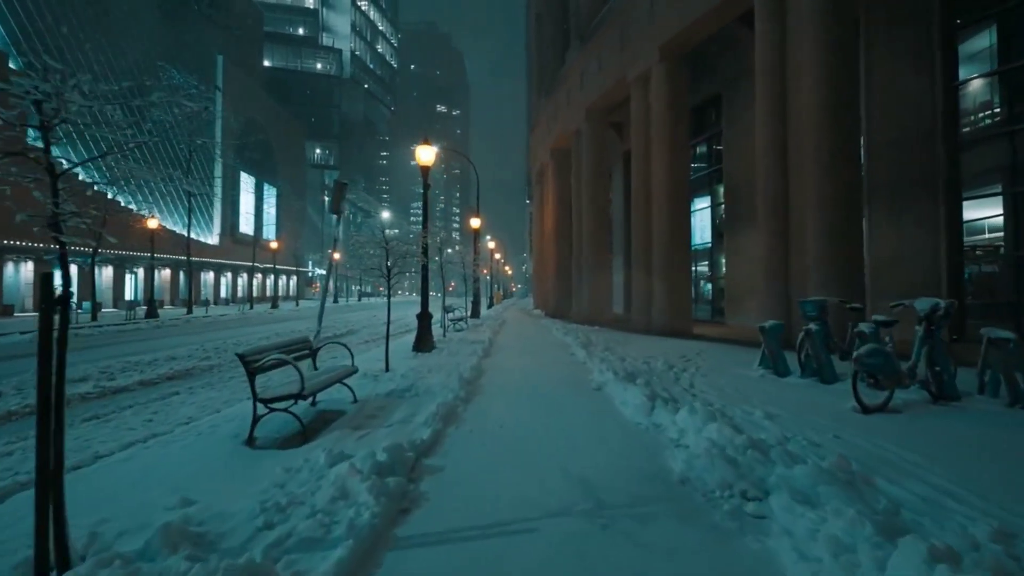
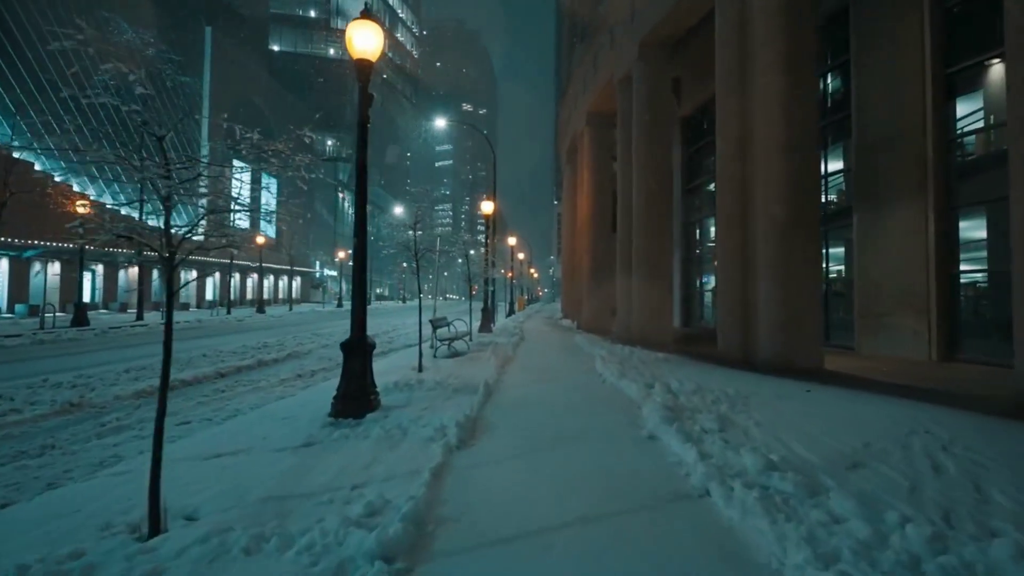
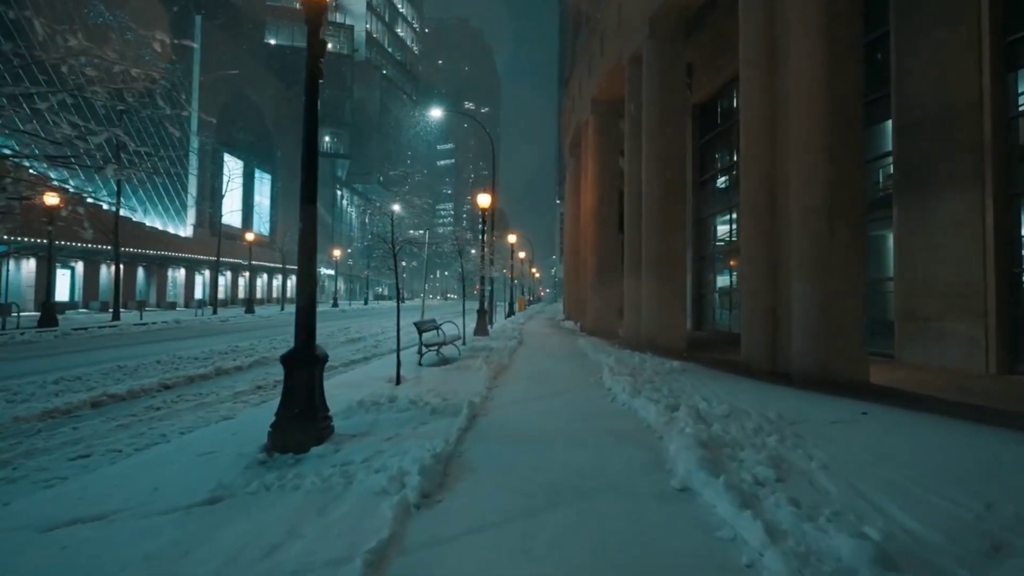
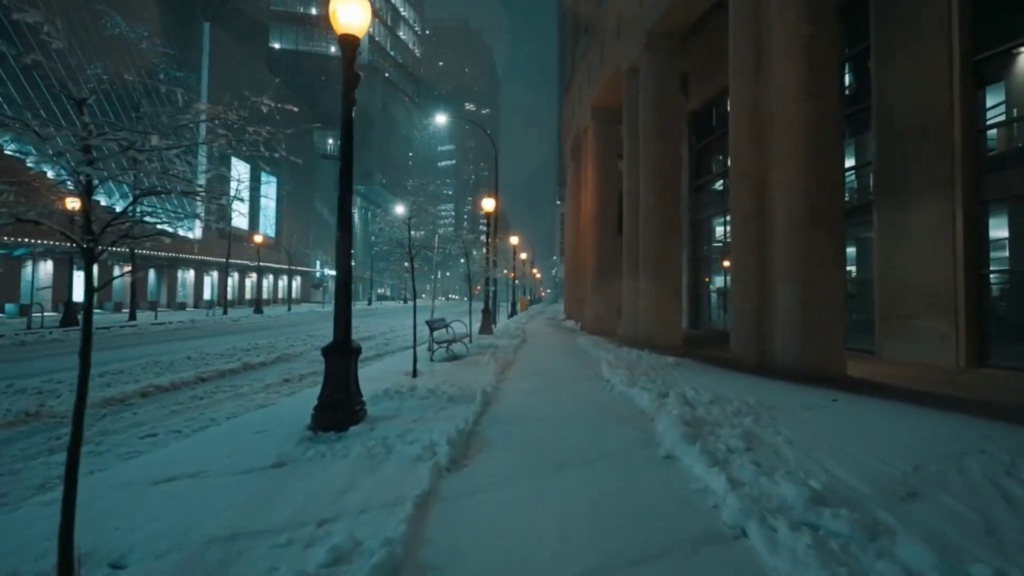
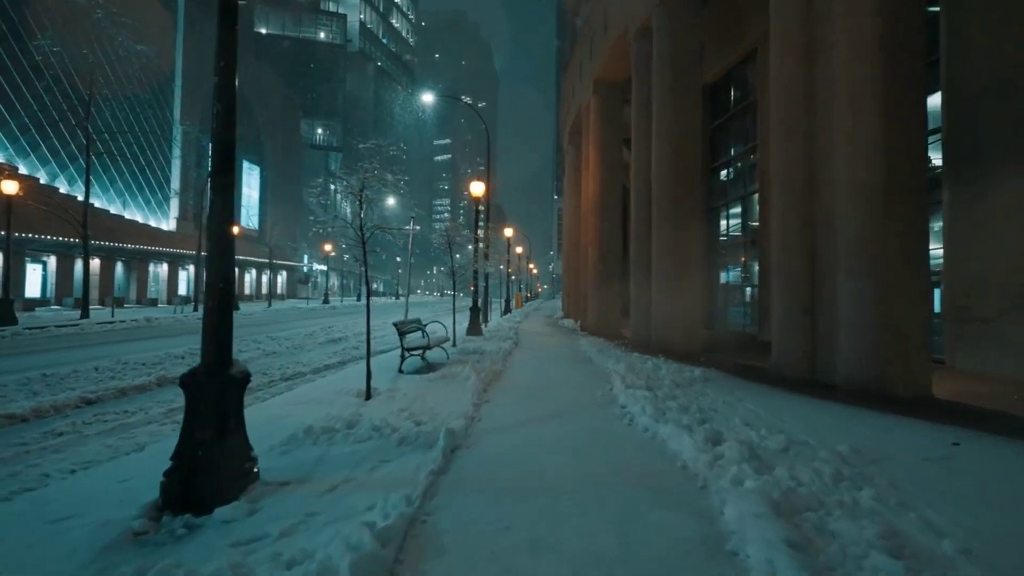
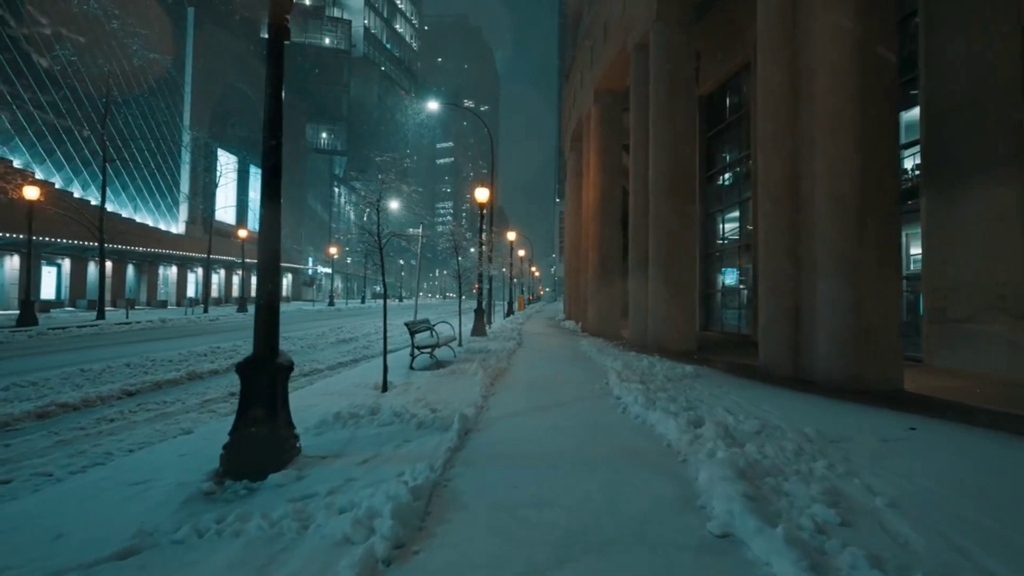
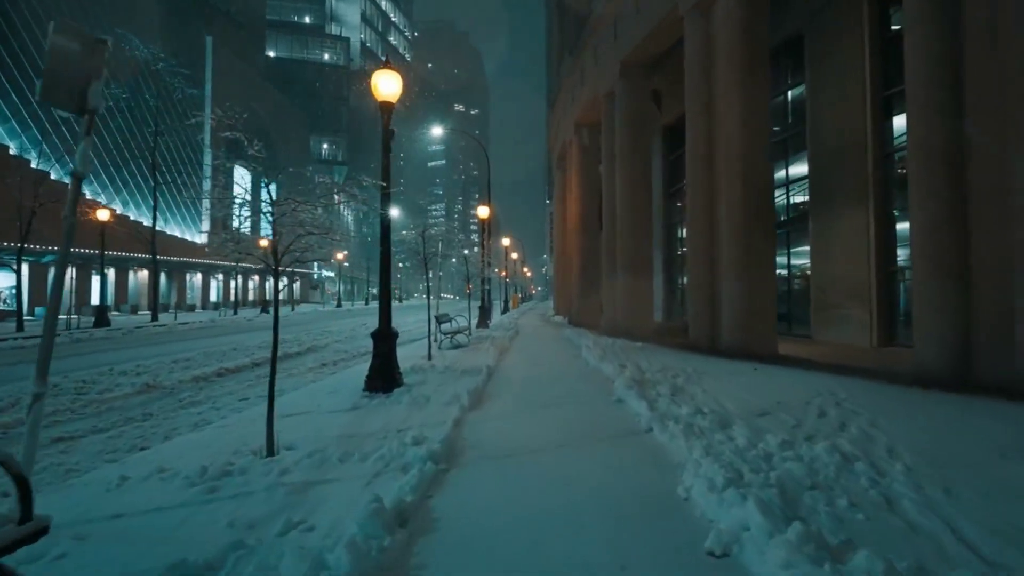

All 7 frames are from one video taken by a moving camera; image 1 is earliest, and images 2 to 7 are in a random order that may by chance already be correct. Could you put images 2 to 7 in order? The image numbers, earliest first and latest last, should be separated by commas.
7, 2, 4, 3, 6, 5
